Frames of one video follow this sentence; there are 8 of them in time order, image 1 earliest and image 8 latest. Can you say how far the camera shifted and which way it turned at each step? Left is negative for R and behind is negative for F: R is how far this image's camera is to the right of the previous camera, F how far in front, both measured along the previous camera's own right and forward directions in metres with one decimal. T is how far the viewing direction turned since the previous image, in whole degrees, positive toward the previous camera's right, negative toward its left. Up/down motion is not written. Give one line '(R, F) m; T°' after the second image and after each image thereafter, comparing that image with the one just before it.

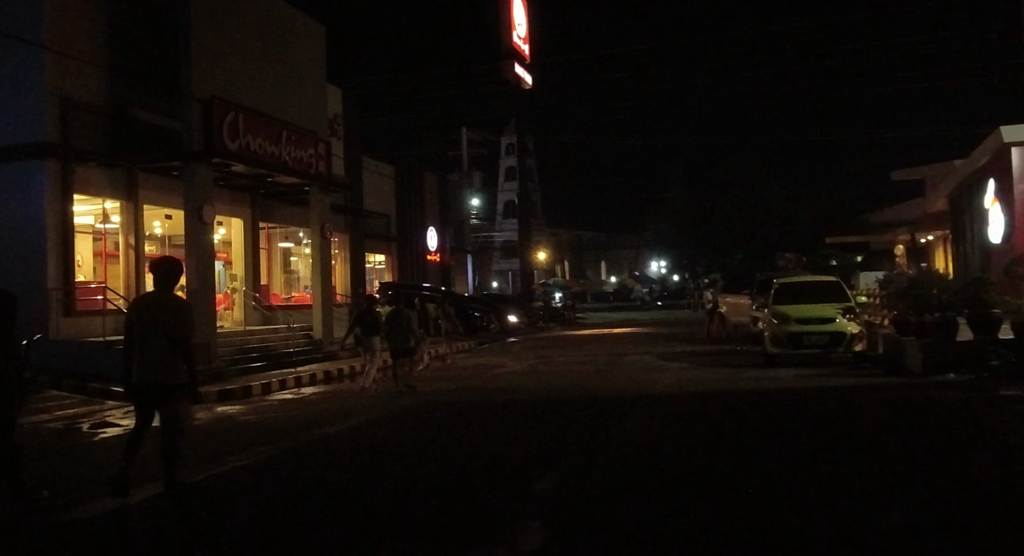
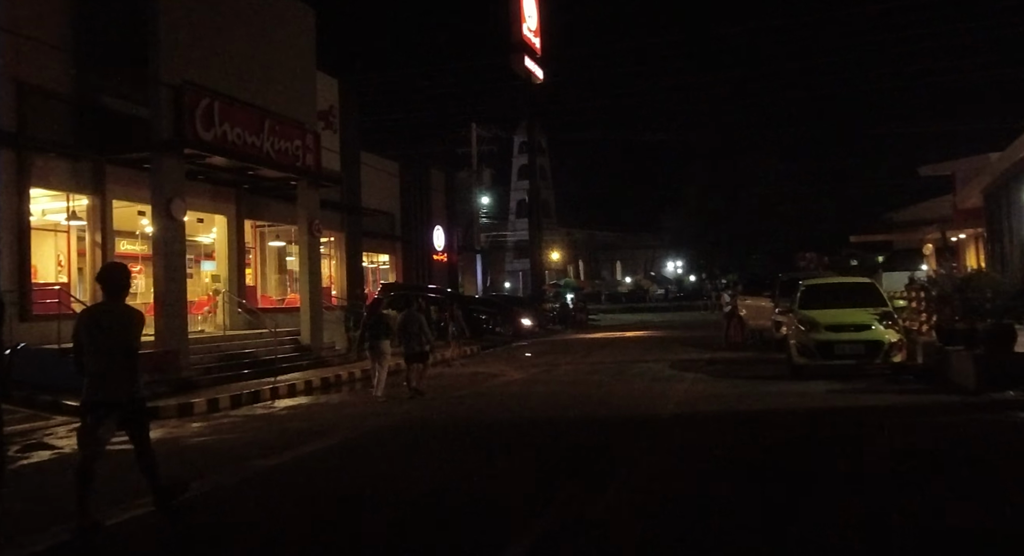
(+0.4, +1.8) m; -1°
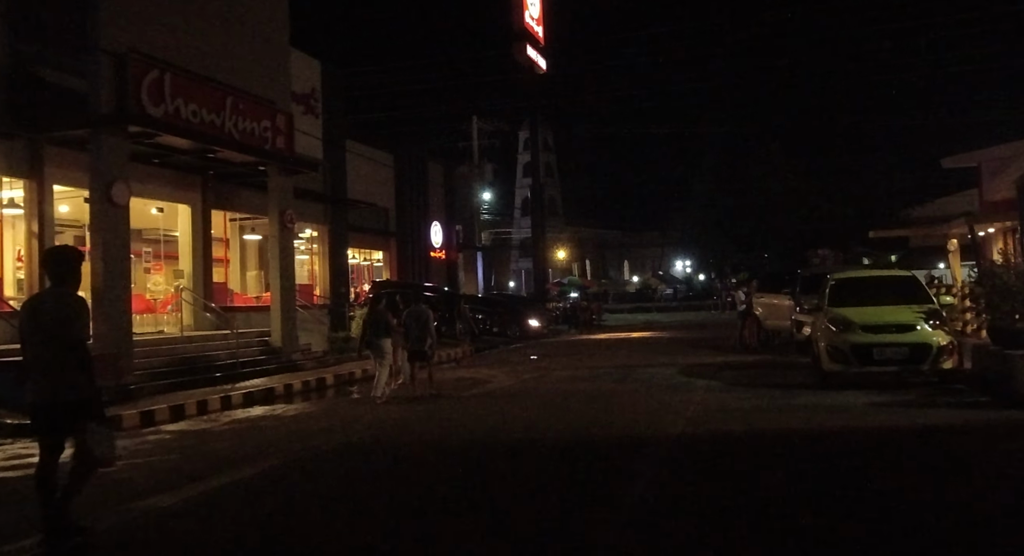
(+0.4, +2.2) m; -1°
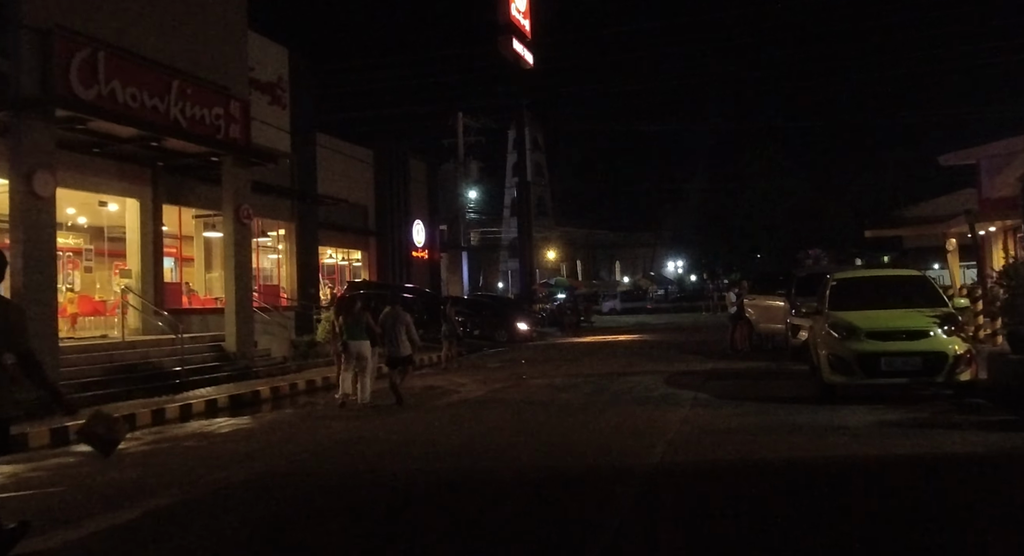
(+0.4, +1.6) m; 0°
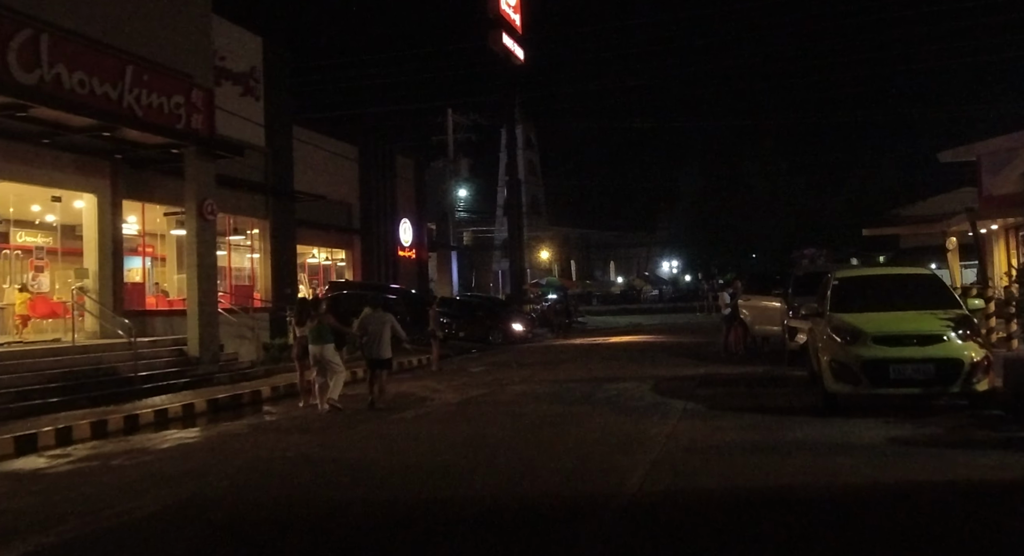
(+0.3, +1.1) m; 0°
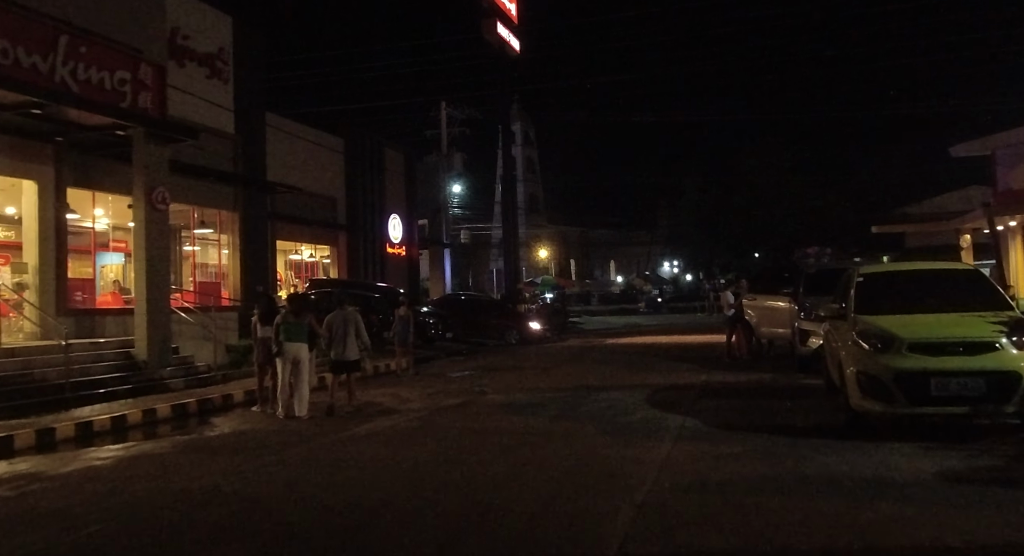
(+0.4, +1.8) m; 0°
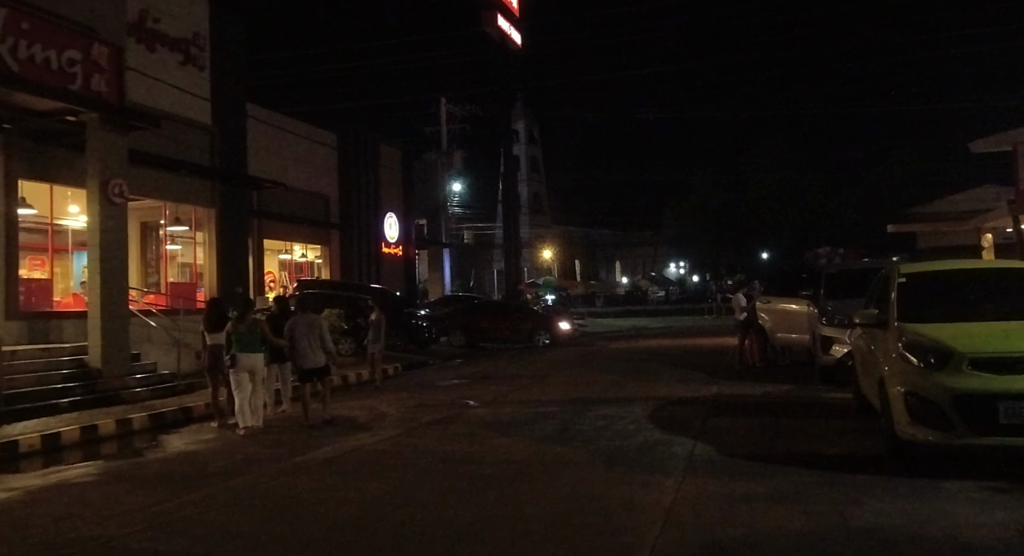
(+0.2, +1.6) m; 0°
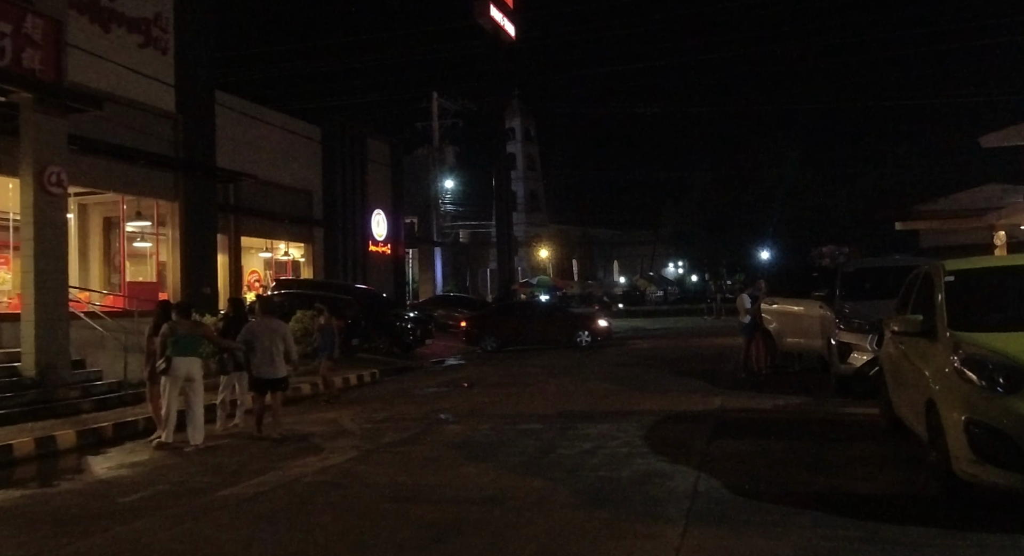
(+0.3, +1.6) m; 0°
